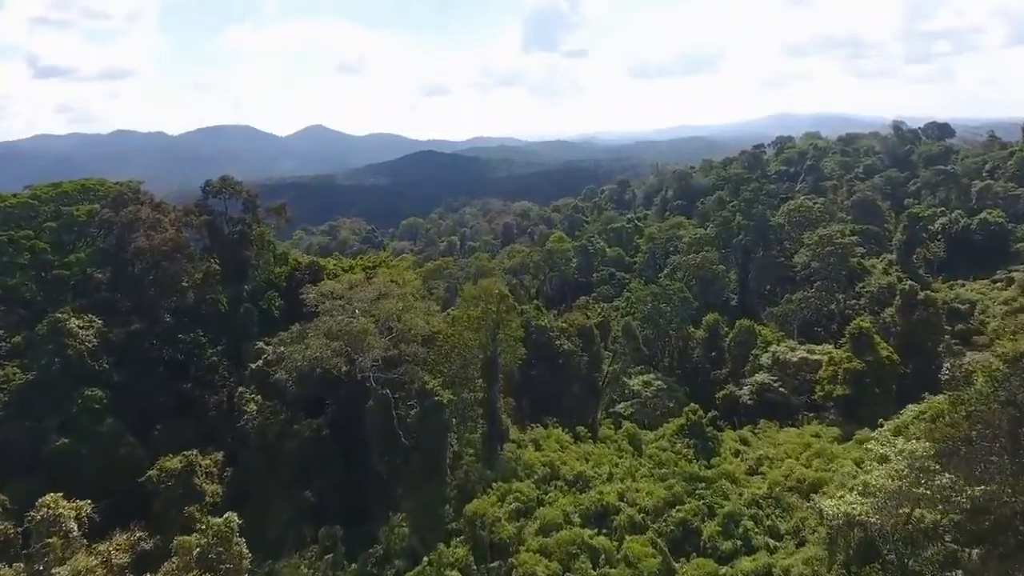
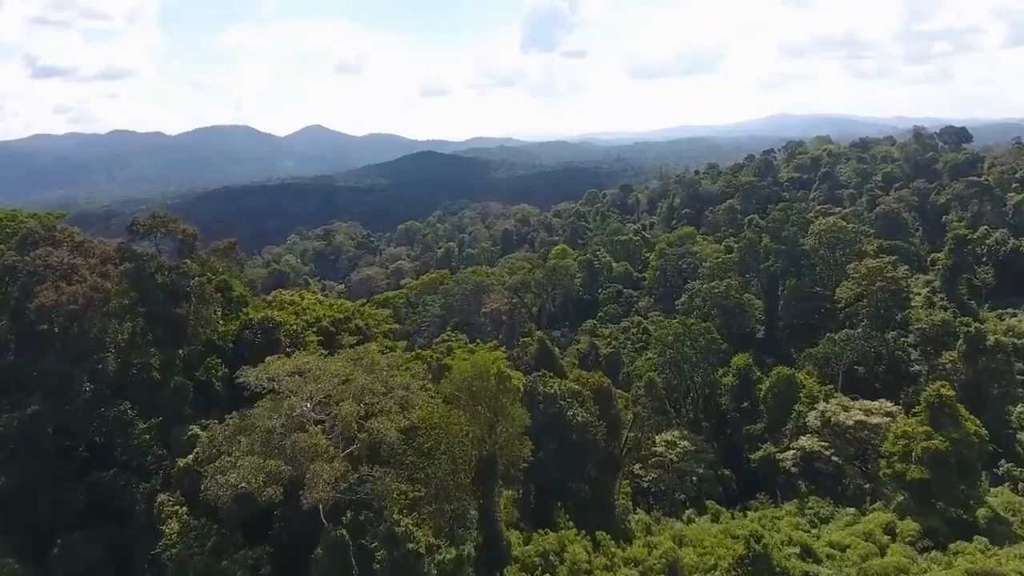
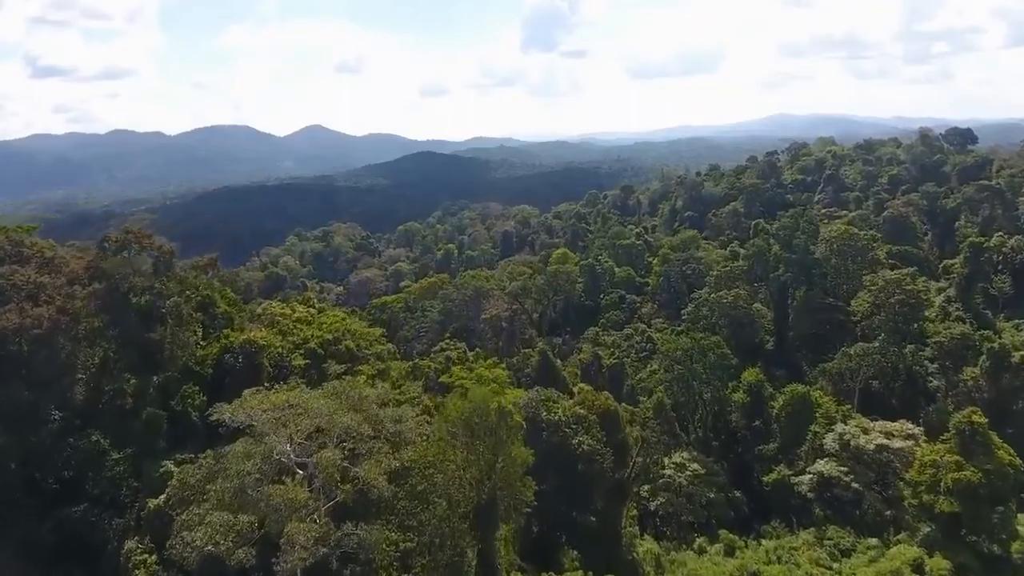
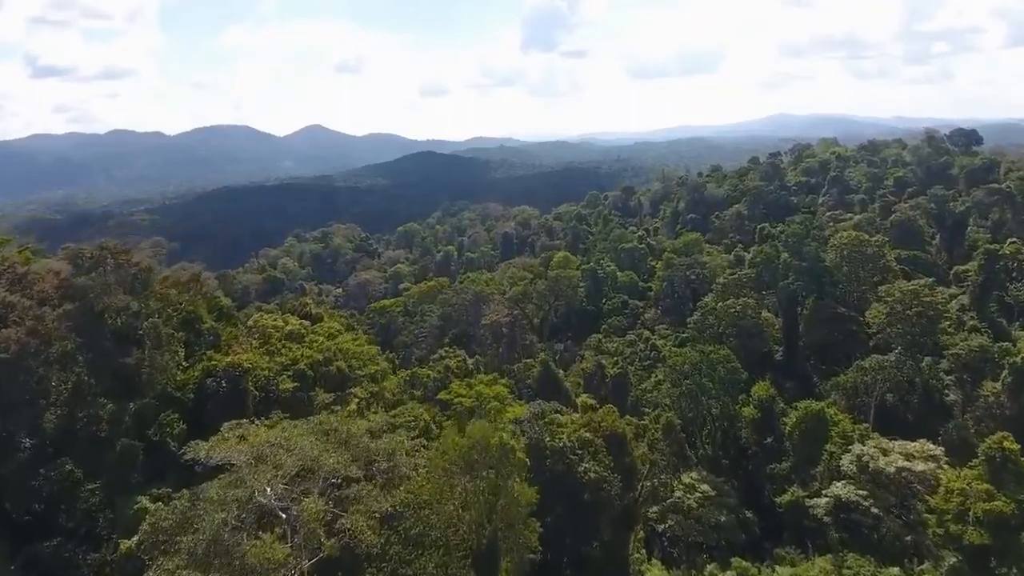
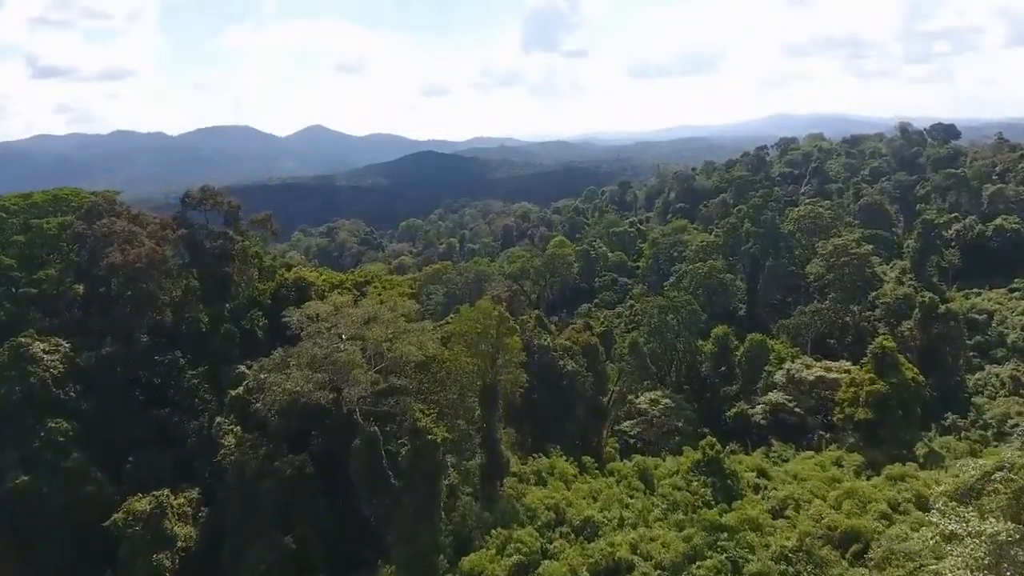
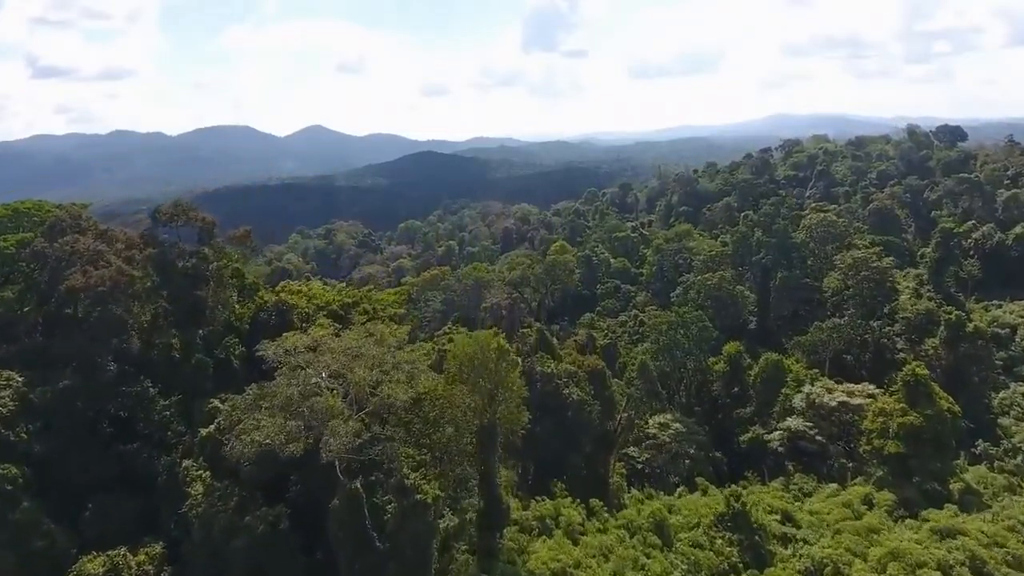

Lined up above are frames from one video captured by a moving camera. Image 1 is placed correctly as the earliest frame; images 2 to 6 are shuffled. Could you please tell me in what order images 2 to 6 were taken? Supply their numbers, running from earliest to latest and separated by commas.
5, 6, 2, 3, 4
